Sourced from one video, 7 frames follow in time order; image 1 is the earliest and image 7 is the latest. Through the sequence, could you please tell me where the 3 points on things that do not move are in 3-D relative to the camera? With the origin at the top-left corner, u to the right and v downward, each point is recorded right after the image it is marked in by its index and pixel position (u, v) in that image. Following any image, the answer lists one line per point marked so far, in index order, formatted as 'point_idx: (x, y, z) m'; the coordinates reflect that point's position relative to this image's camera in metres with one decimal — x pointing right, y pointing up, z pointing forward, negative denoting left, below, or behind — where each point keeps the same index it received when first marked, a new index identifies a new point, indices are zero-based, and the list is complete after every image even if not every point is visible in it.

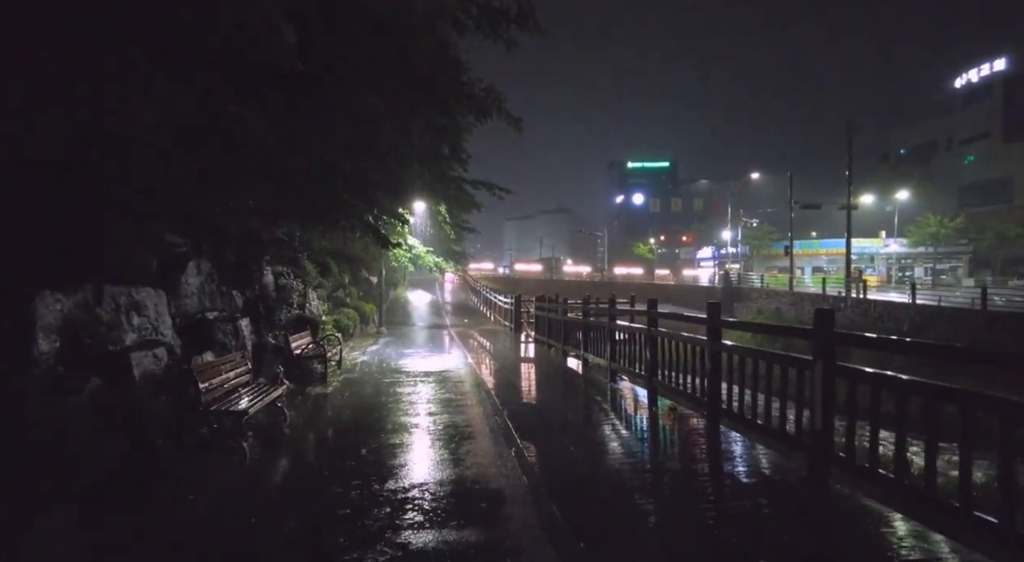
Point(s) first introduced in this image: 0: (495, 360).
0: (-0.4, -1.7, +15.5) m
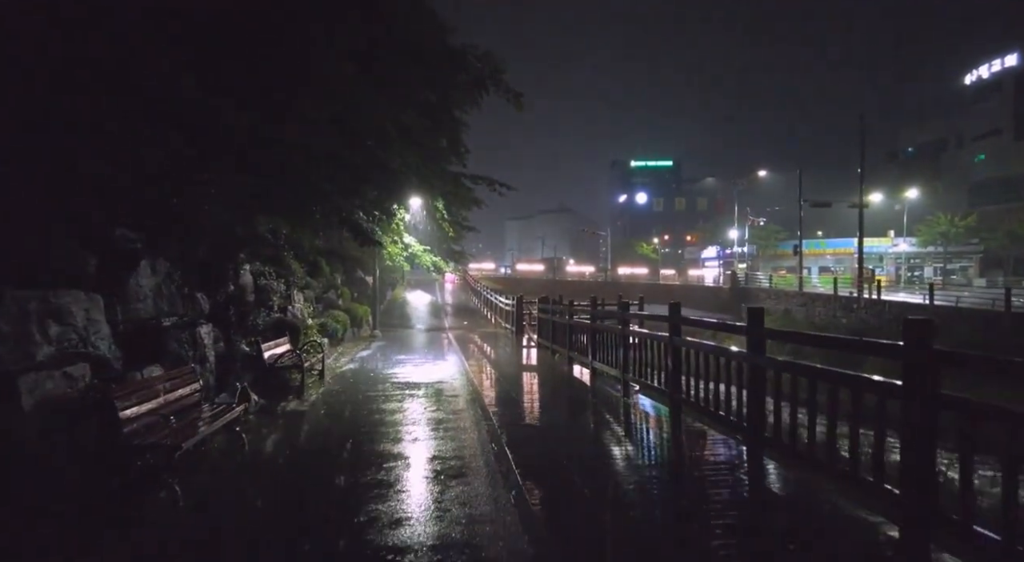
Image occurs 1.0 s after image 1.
0: (-0.3, -1.7, +14.3) m
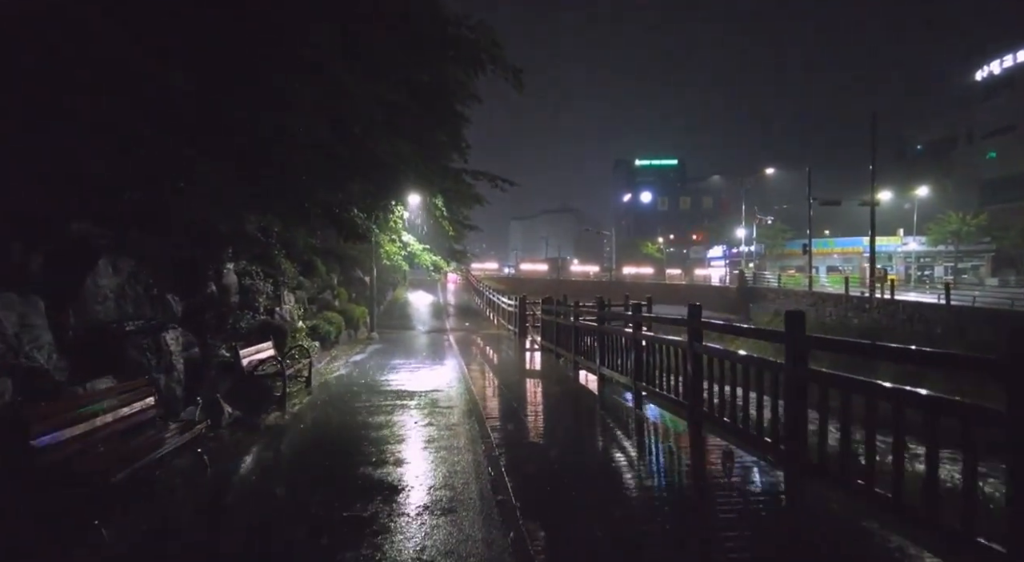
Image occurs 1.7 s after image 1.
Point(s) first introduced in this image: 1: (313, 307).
0: (-0.3, -1.7, +13.5) m
1: (-4.9, -0.6, +17.9) m
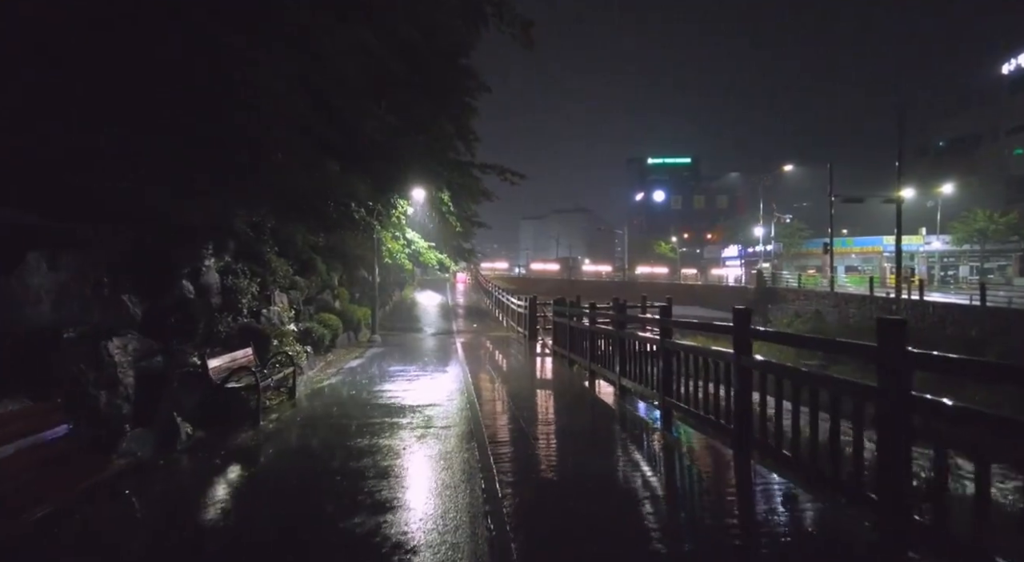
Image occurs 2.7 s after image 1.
0: (-0.1, -1.7, +12.3) m
1: (-4.7, -0.6, +16.8) m
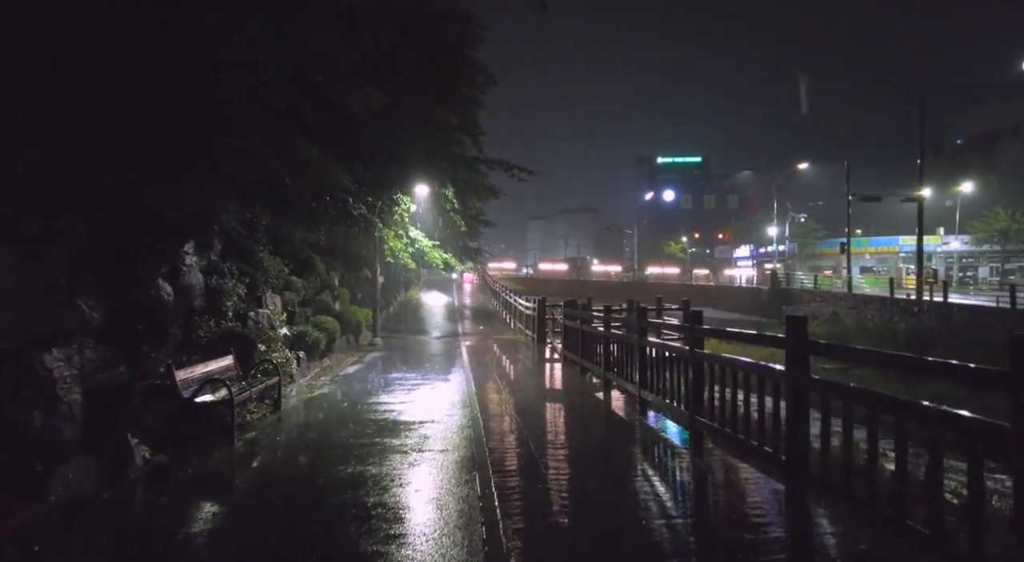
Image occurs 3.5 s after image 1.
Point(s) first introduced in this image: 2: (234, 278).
0: (0.0, -1.7, +11.4) m
1: (-4.5, -0.6, +15.9) m
2: (-4.4, +0.1, +11.6) m
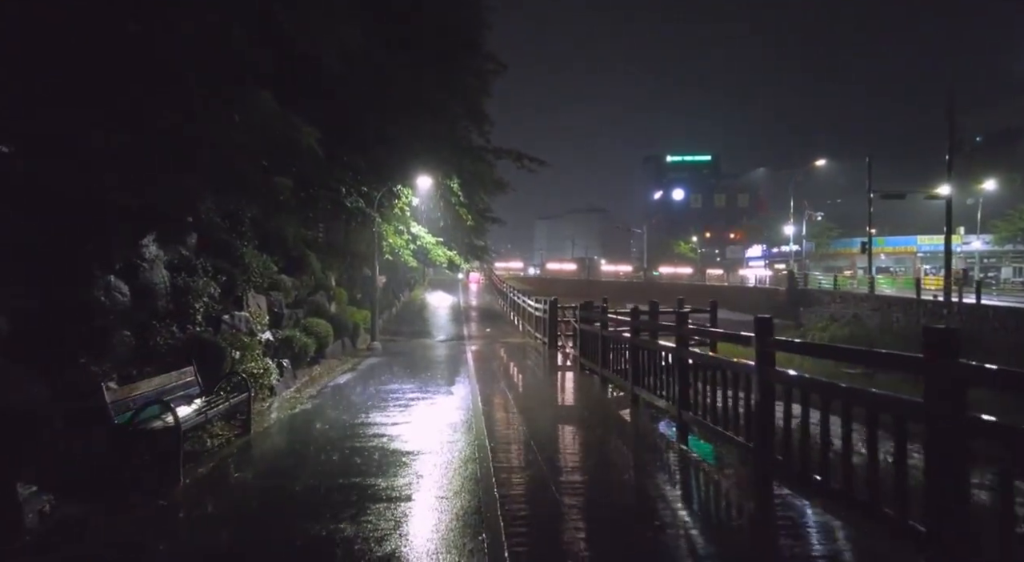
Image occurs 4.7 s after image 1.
0: (+0.1, -1.7, +10.0) m
1: (-4.3, -0.6, +14.6) m
2: (-4.2, +0.1, +10.3) m
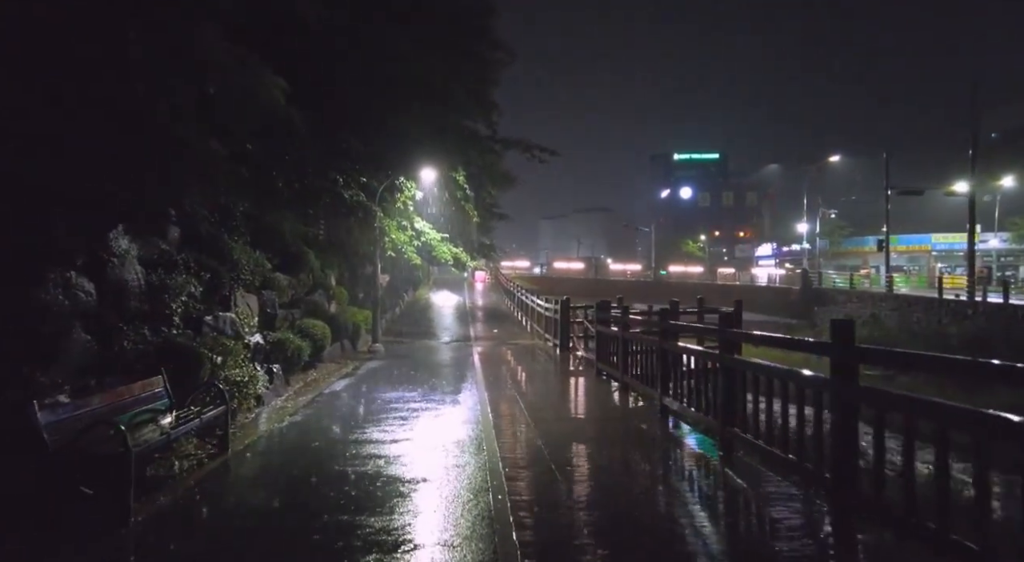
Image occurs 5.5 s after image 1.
0: (+0.3, -1.7, +9.1) m
1: (-4.1, -0.6, +13.7) m
2: (-4.1, +0.1, +9.3) m
